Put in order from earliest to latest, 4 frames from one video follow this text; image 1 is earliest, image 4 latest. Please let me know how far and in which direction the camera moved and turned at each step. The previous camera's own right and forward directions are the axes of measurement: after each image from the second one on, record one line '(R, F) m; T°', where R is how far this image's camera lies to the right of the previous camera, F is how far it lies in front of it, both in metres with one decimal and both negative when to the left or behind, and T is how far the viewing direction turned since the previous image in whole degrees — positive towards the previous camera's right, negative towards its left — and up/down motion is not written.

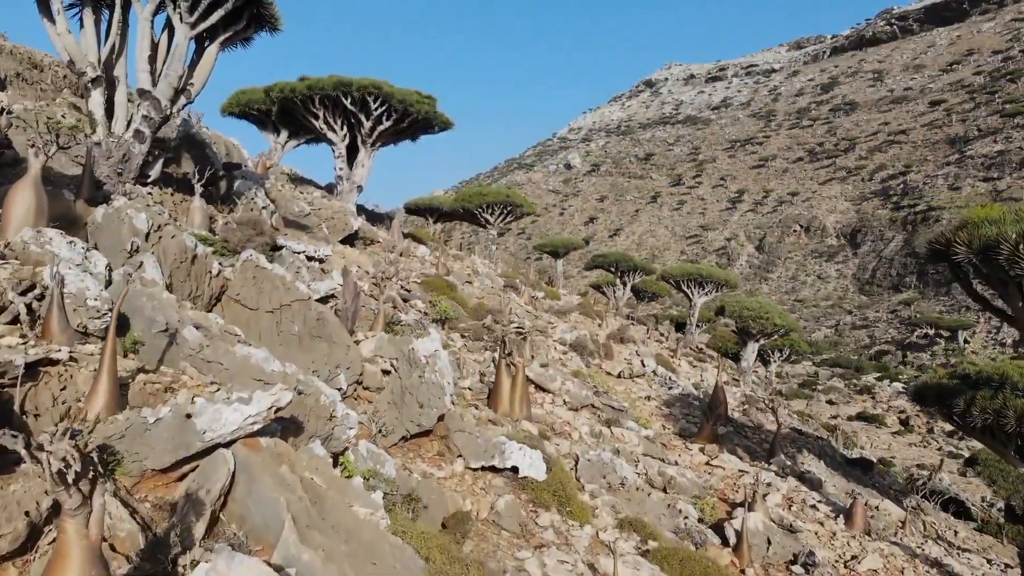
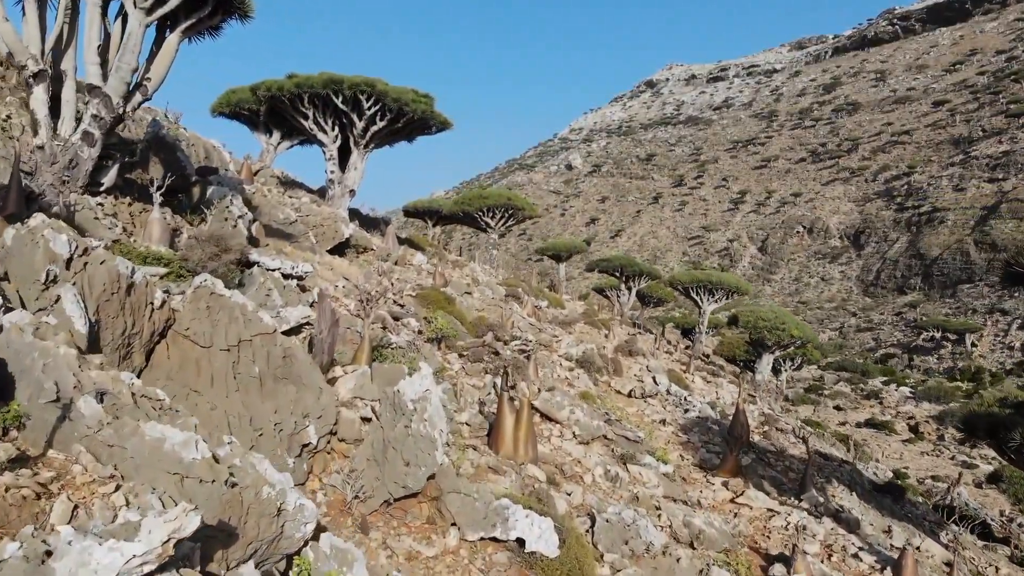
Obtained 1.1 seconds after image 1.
(0.0, +1.1) m; 0°
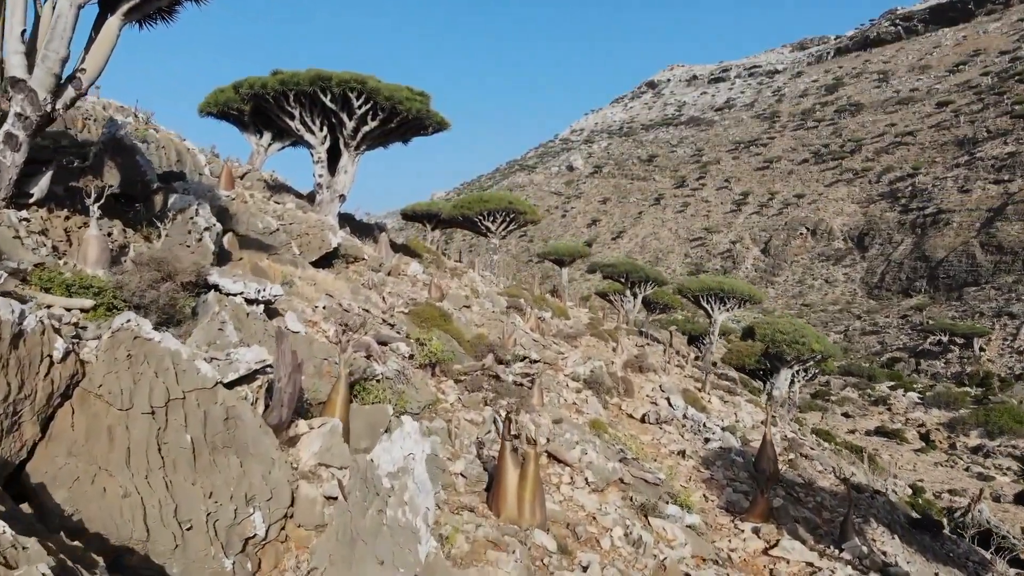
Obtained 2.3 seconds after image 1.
(0.0, +1.3) m; 0°
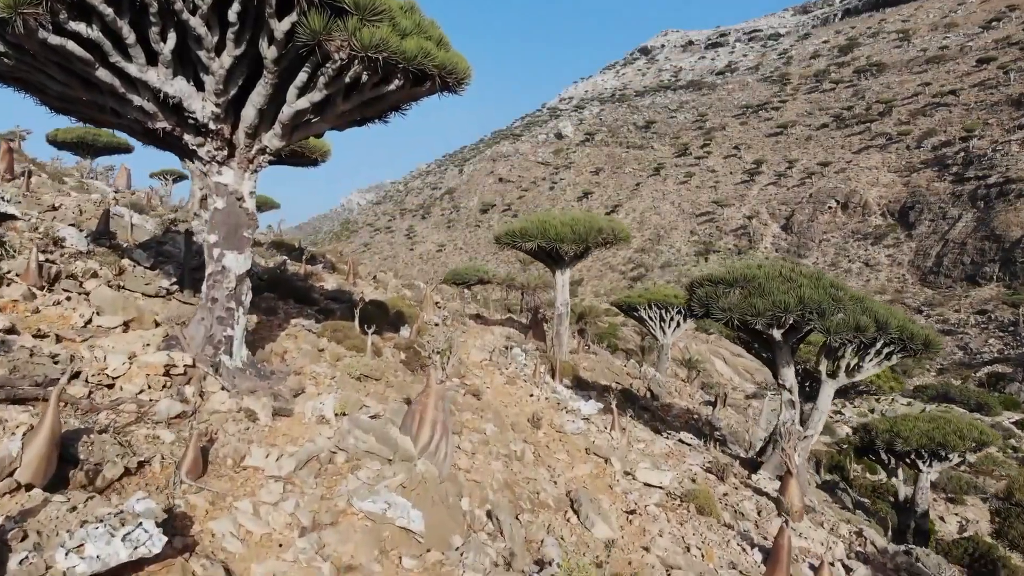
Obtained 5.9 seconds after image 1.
(-0.2, +5.2) m; 0°
